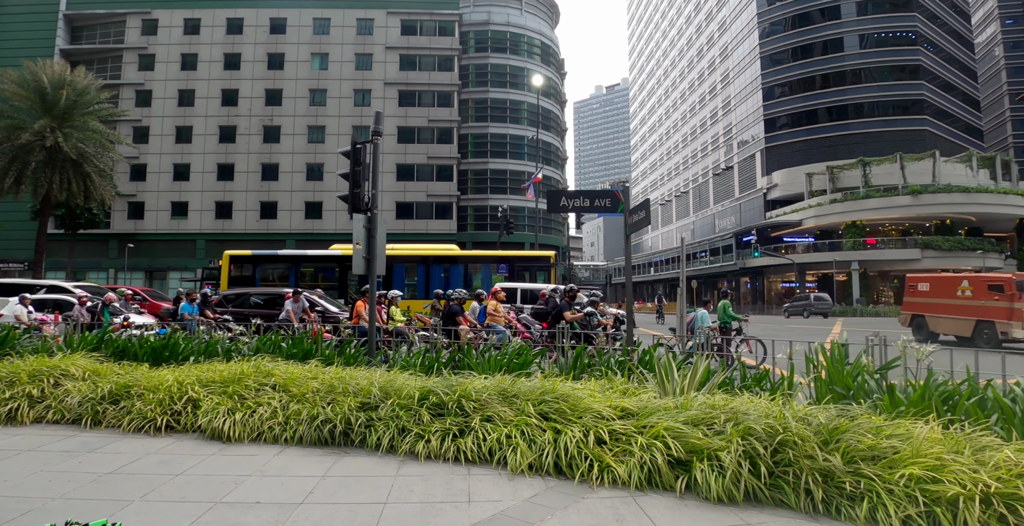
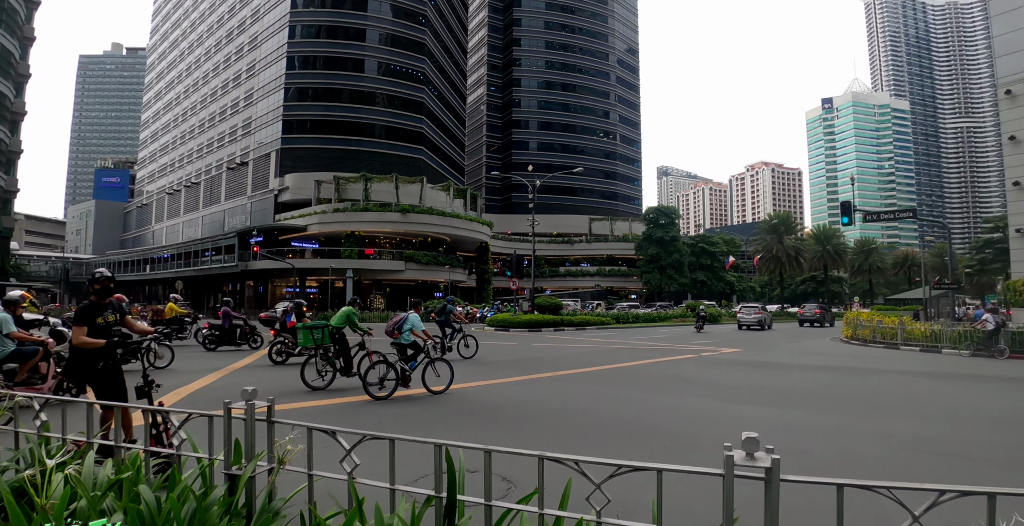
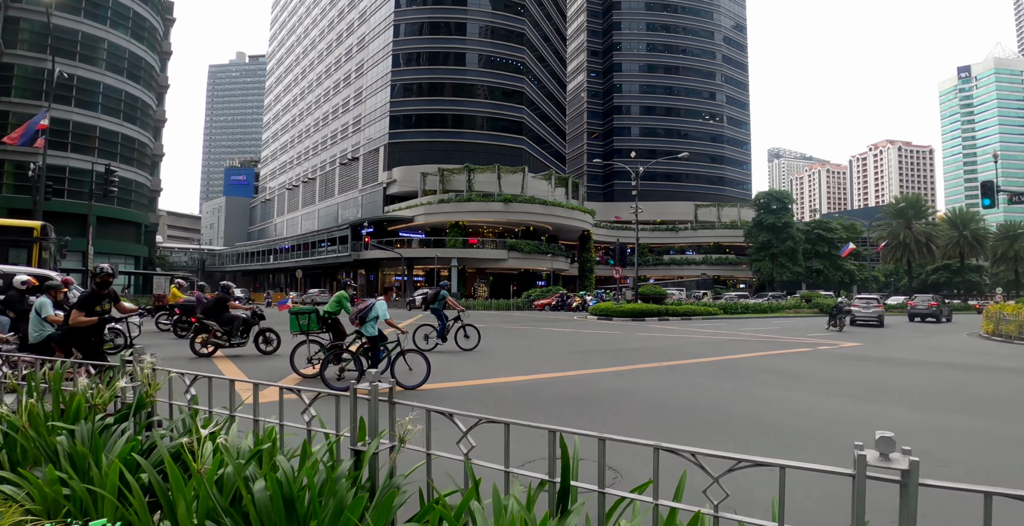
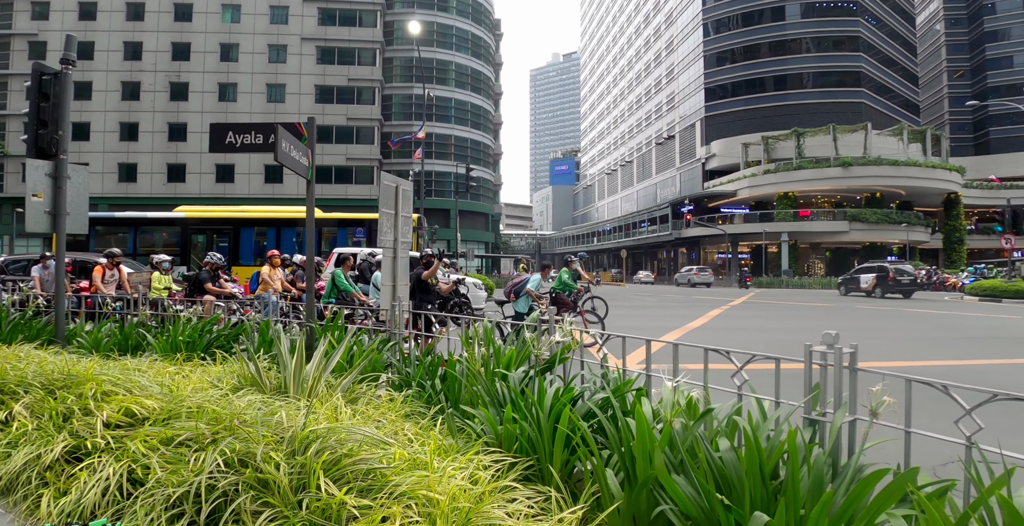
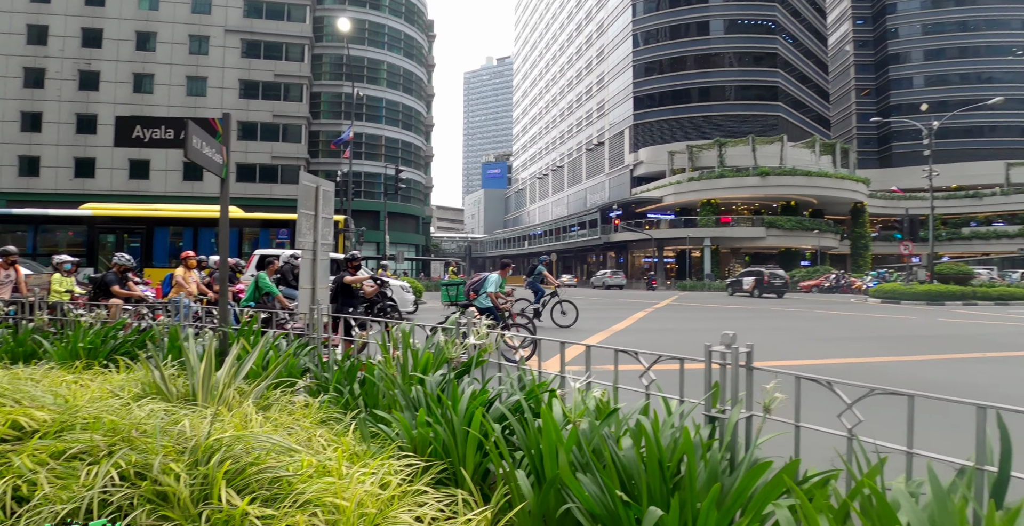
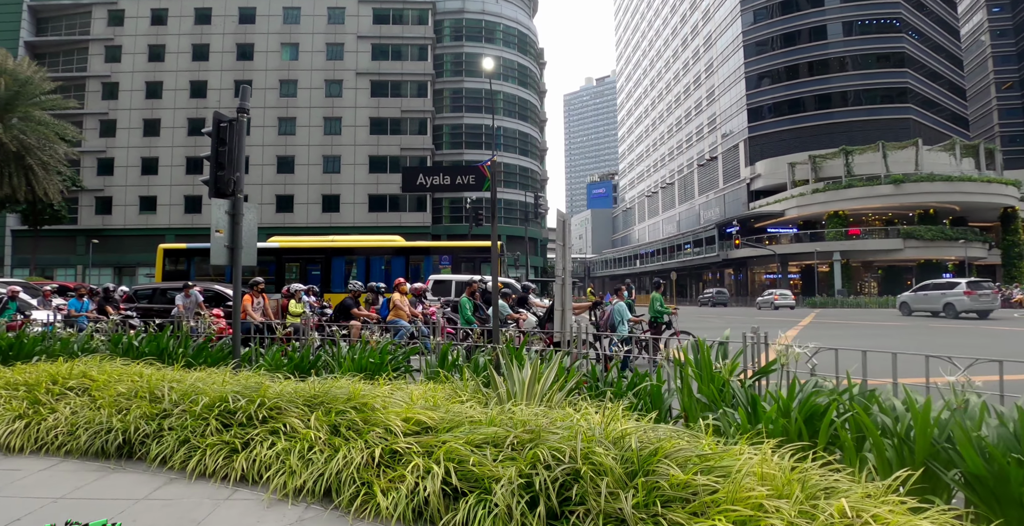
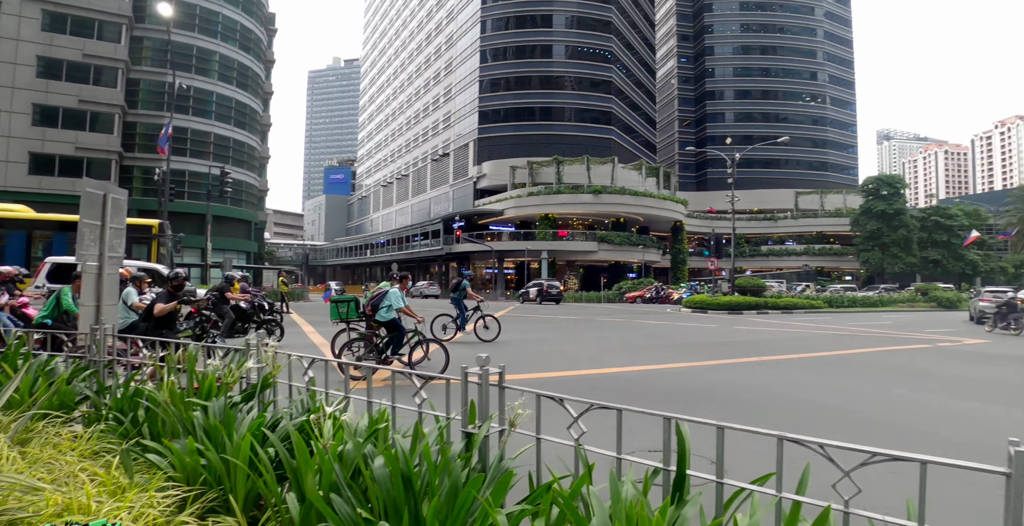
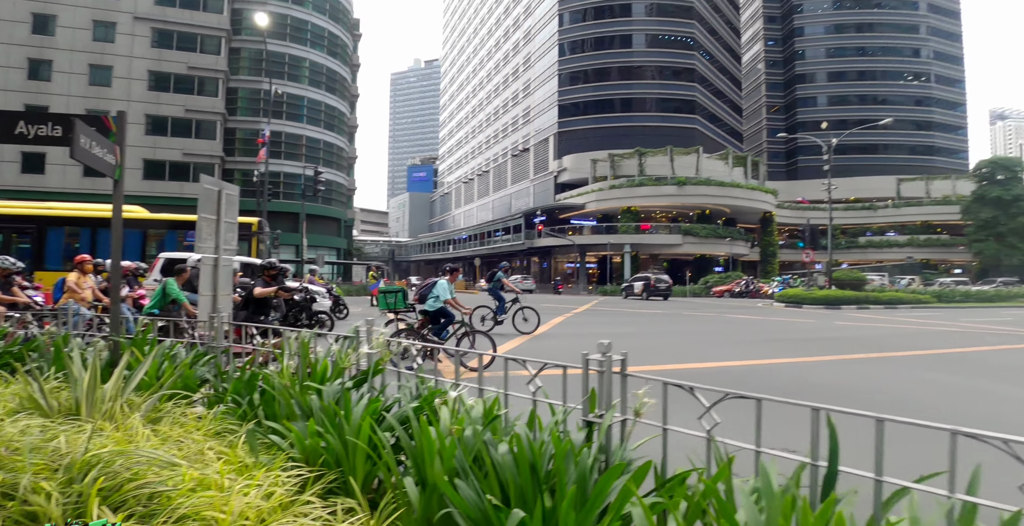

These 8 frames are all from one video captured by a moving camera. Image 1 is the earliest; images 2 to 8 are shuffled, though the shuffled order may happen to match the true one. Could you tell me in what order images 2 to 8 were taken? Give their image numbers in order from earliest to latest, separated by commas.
6, 4, 5, 8, 7, 3, 2
